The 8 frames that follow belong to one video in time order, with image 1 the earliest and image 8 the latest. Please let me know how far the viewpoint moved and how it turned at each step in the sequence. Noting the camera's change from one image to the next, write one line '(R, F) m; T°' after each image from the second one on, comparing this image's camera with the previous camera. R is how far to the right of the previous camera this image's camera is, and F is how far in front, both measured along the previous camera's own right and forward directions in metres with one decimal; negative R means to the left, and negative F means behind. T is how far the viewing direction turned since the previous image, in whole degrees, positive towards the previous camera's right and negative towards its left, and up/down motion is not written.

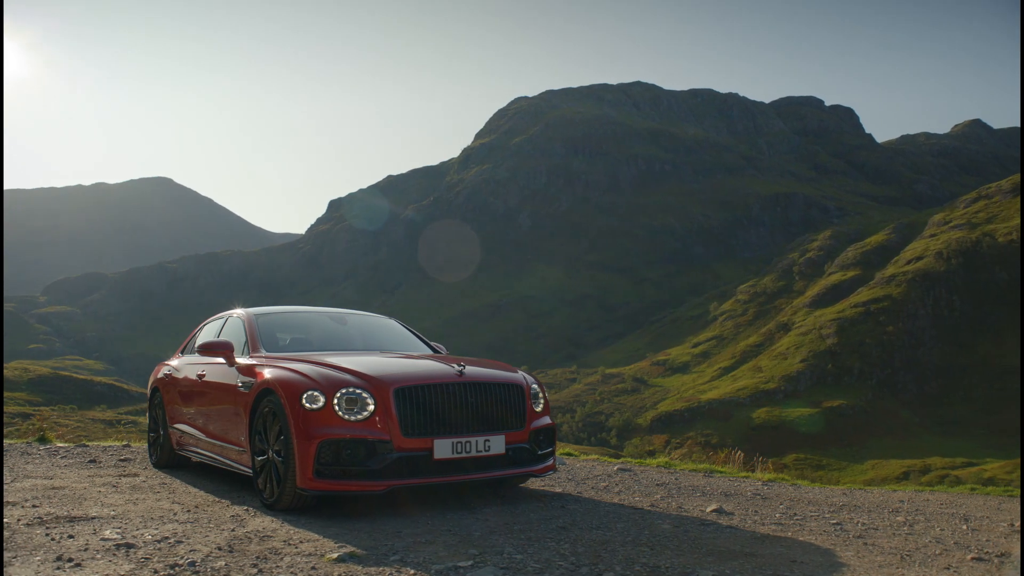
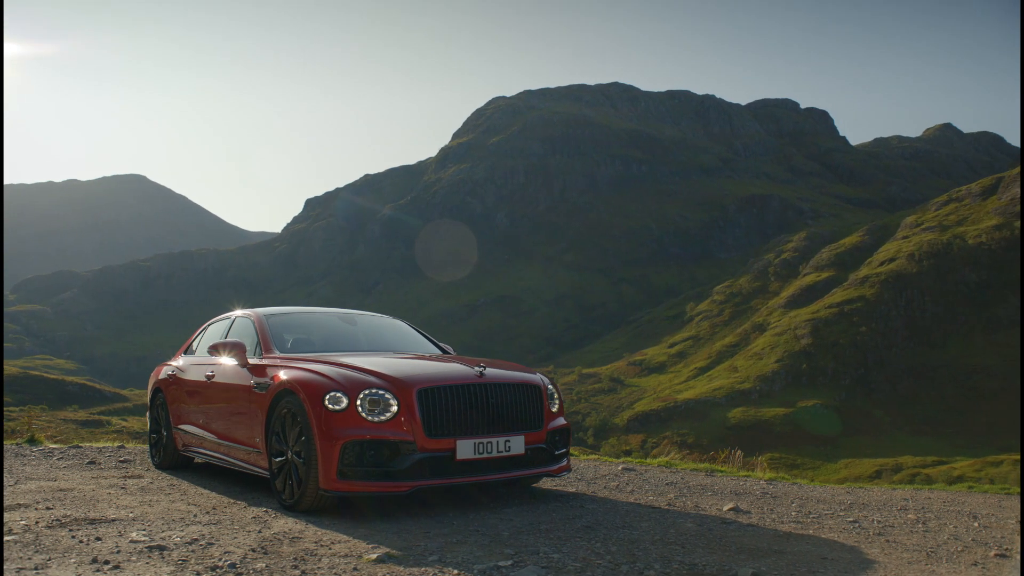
(-0.4, -0.1) m; +2°
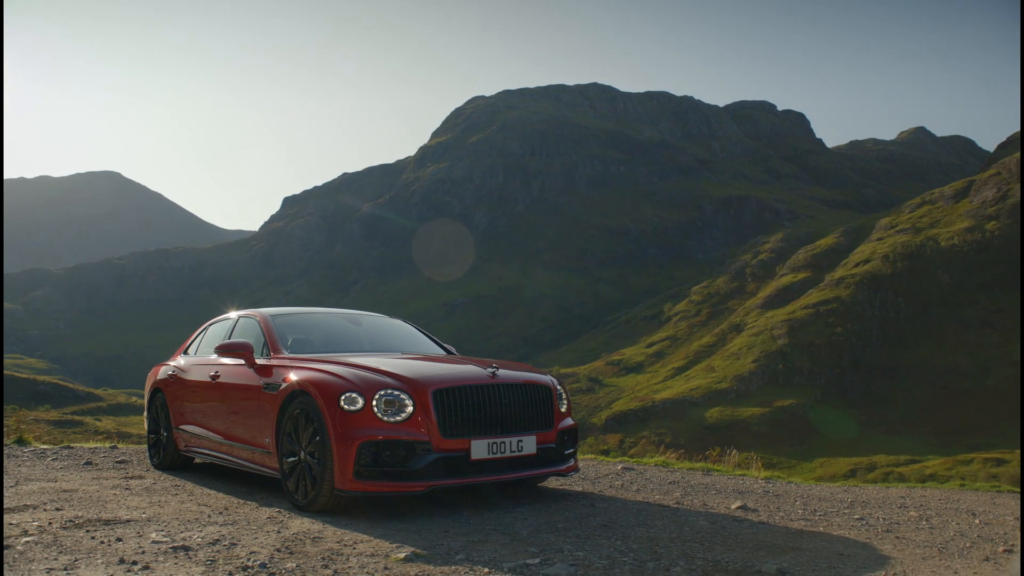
(-0.3, -0.1) m; +2°
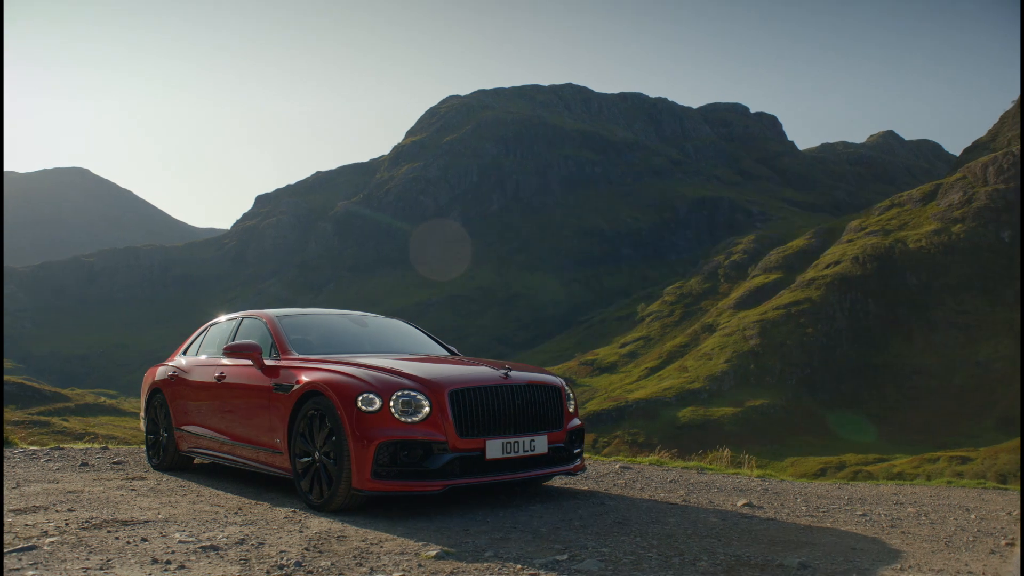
(-0.3, -0.1) m; +2°
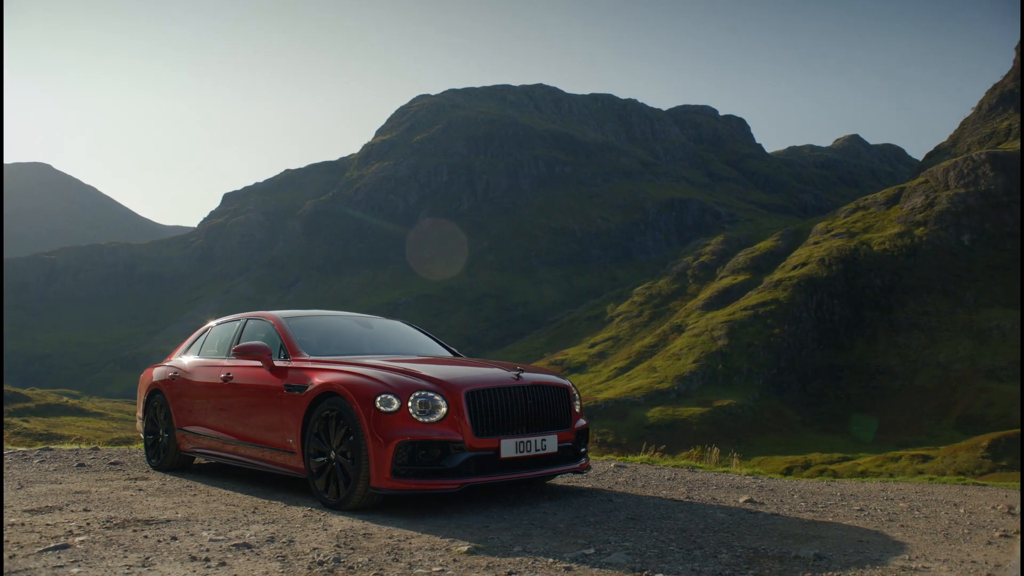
(-0.4, -0.2) m; +2°
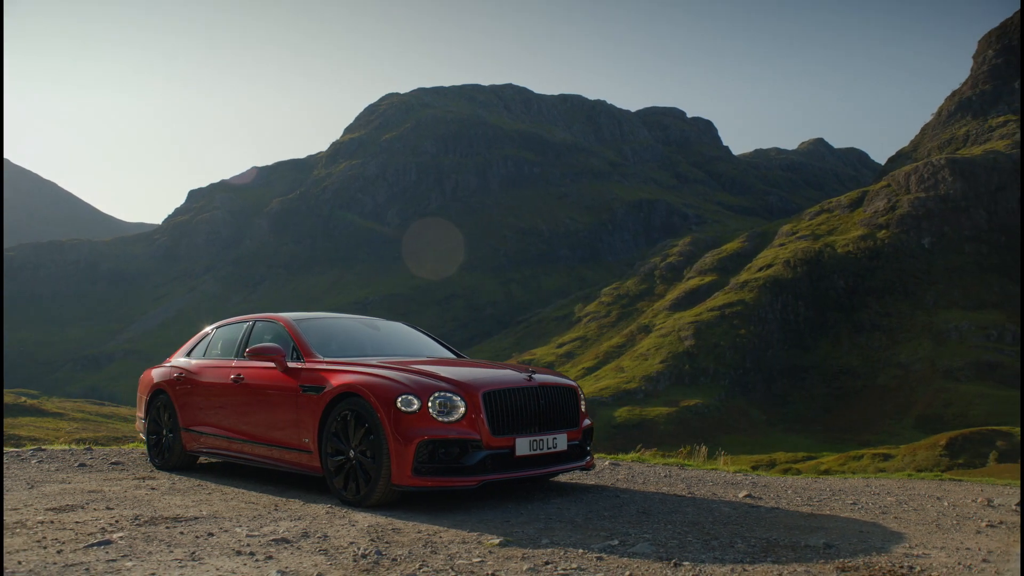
(-0.4, -0.3) m; +2°
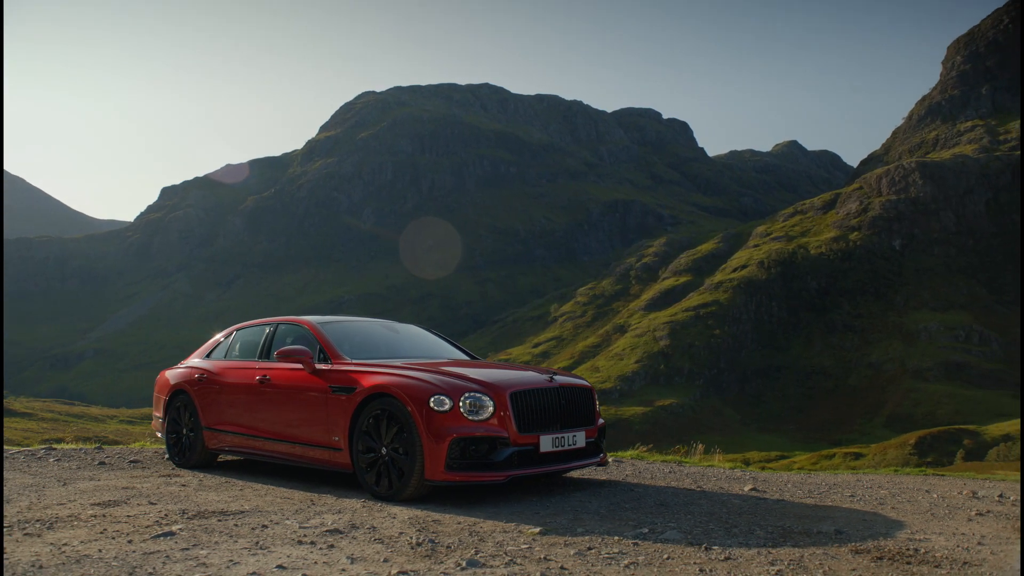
(-0.5, -0.5) m; +2°
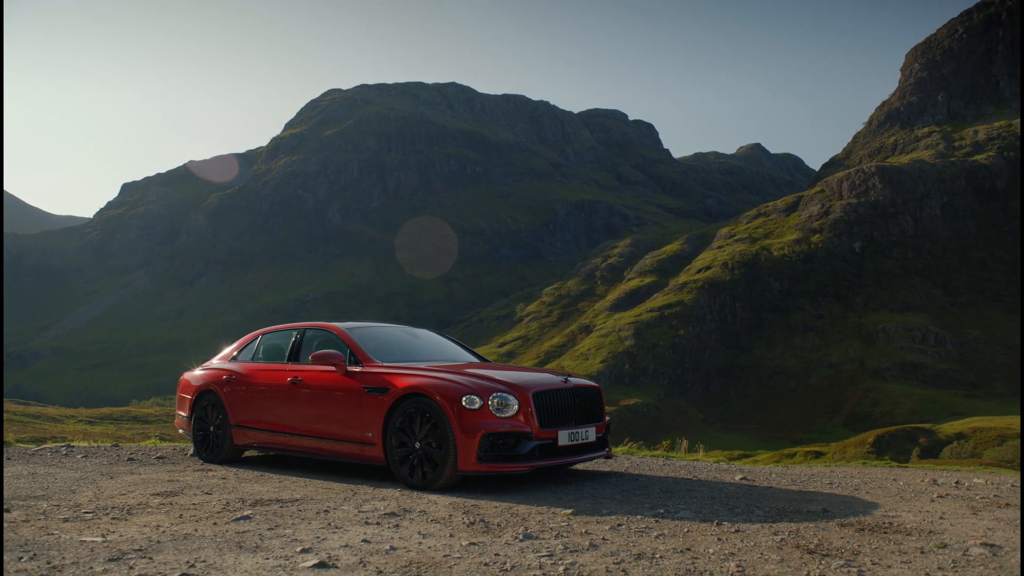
(-0.6, -0.9) m; +2°
